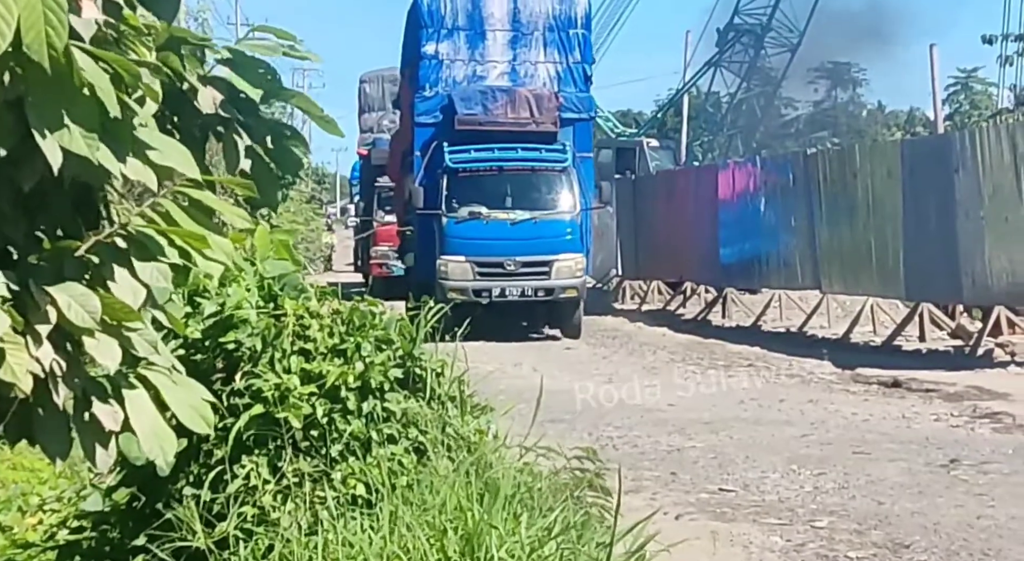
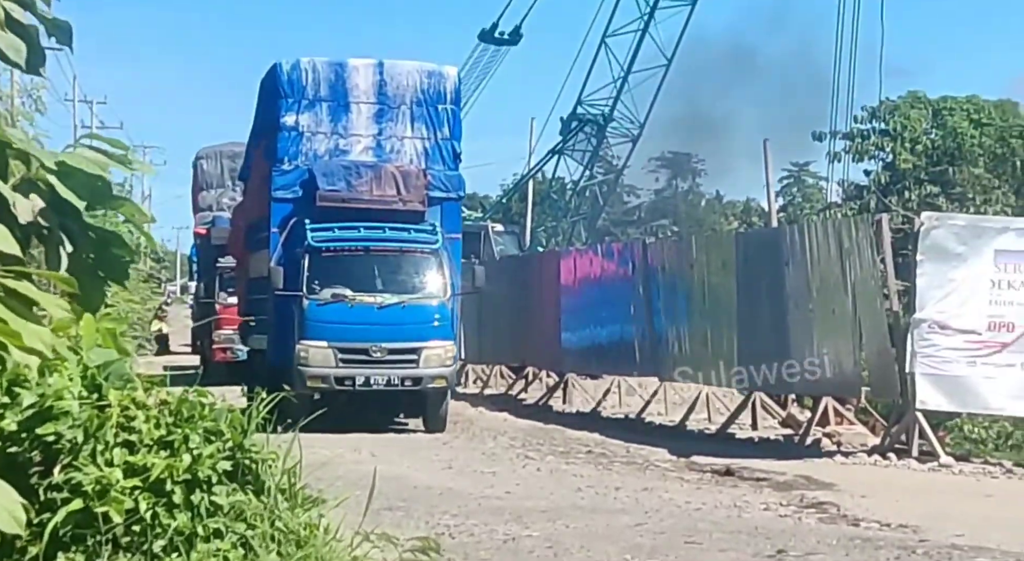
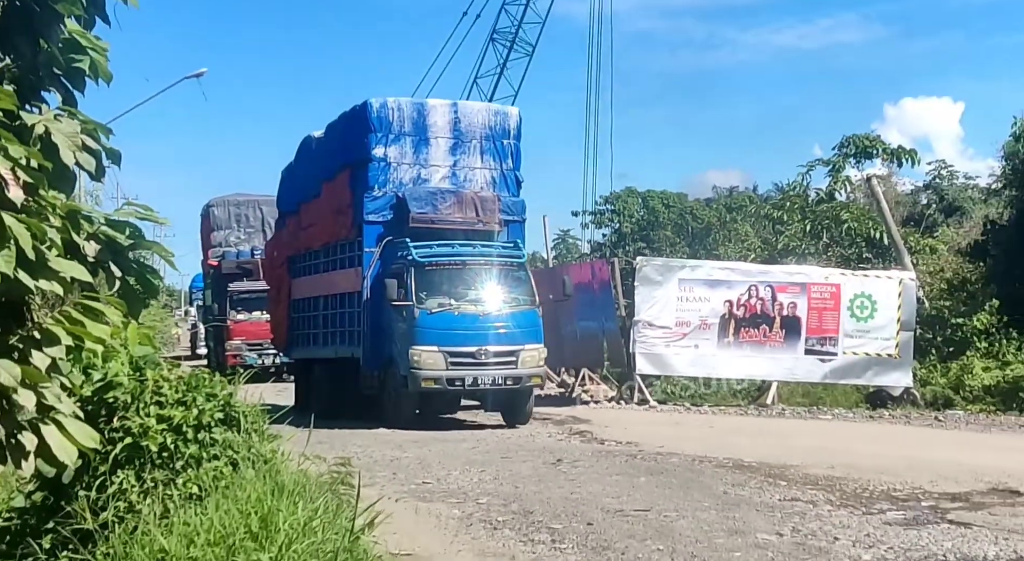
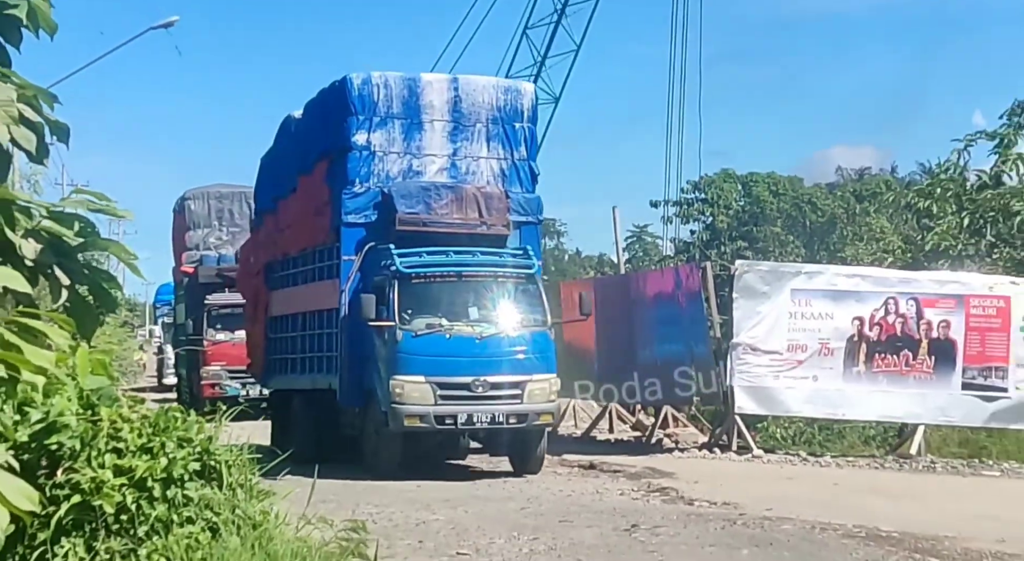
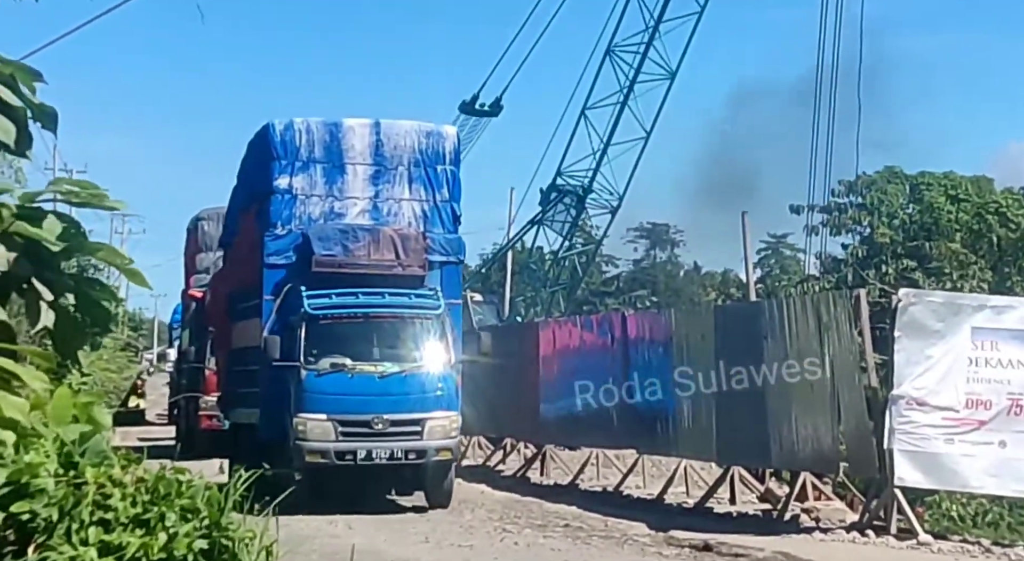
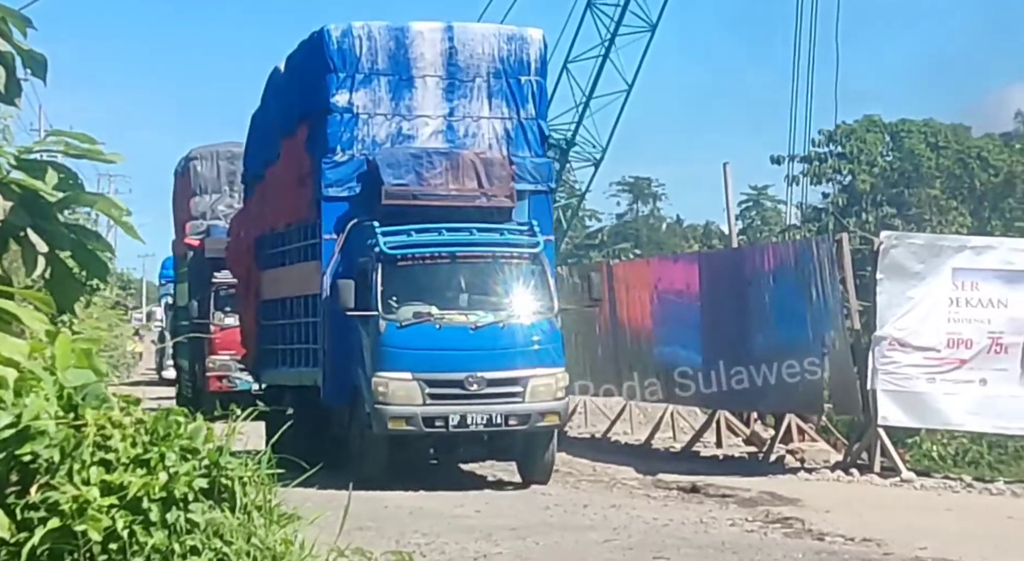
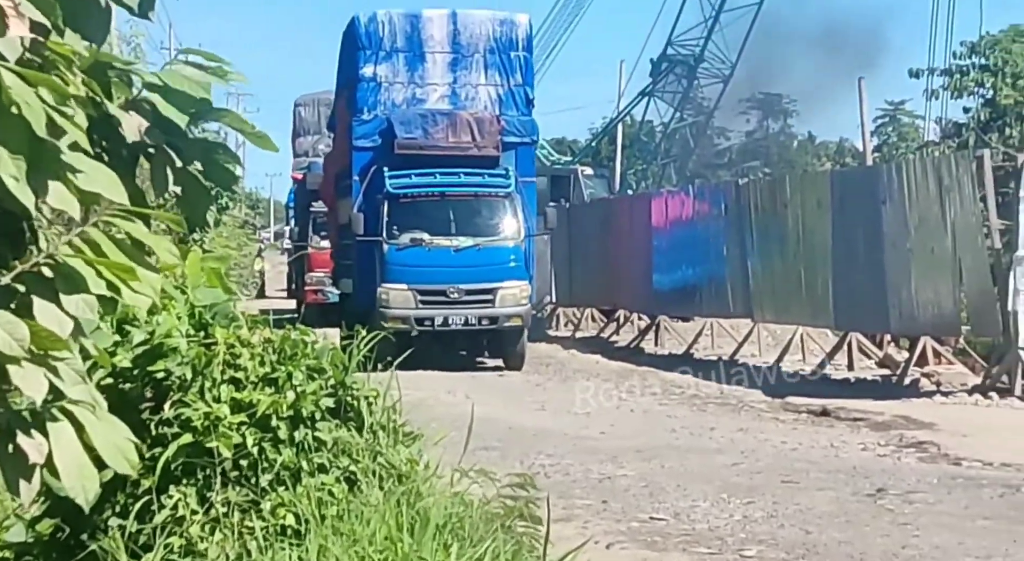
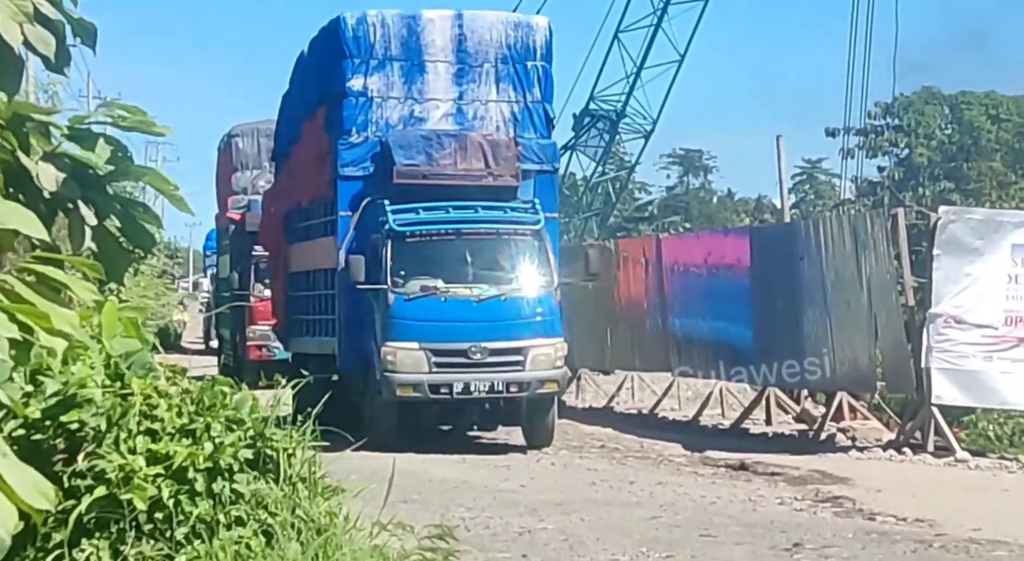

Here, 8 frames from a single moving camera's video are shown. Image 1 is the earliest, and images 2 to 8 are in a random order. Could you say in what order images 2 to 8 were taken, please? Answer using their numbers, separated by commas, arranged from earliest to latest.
7, 2, 5, 8, 6, 4, 3
